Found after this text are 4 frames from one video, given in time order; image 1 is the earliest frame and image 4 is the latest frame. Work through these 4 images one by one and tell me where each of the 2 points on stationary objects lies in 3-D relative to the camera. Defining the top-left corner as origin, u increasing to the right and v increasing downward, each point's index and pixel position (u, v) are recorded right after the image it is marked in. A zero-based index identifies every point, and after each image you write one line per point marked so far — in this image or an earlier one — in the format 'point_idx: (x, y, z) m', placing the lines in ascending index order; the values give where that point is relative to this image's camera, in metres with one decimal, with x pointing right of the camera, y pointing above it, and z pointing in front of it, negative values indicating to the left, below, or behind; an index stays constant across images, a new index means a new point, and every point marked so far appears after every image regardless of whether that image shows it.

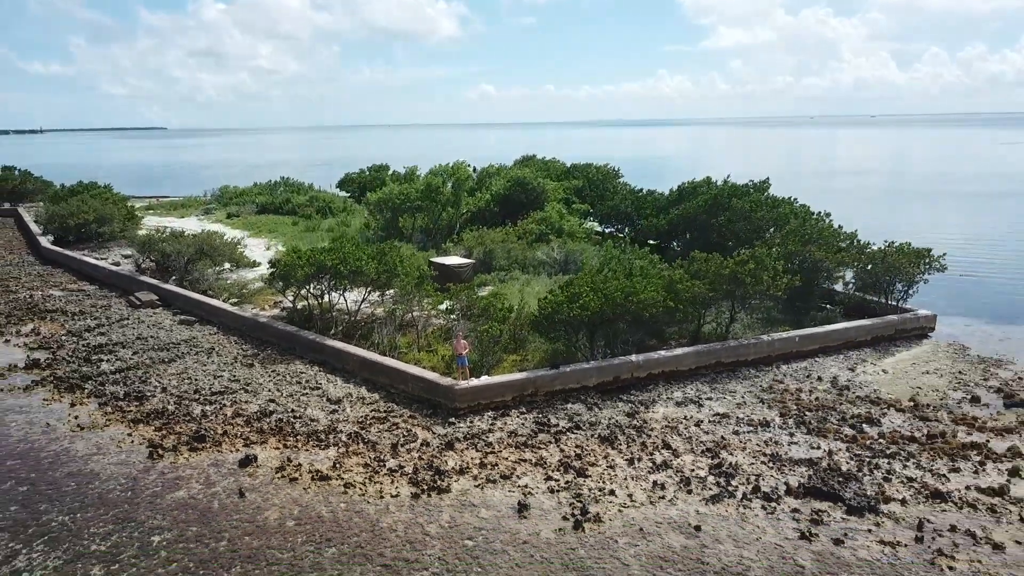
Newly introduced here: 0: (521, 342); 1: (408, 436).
0: (+0.1, -0.7, +10.6) m
1: (-1.1, -1.5, +8.5) m
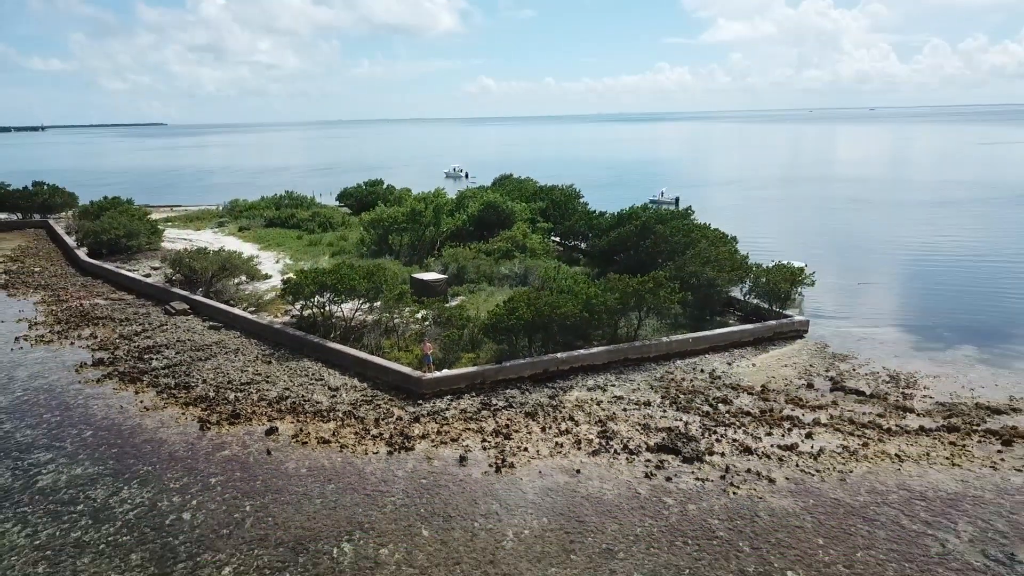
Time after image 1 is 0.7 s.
0: (-0.6, -0.9, +13.8) m
1: (-1.8, -1.7, +11.7) m
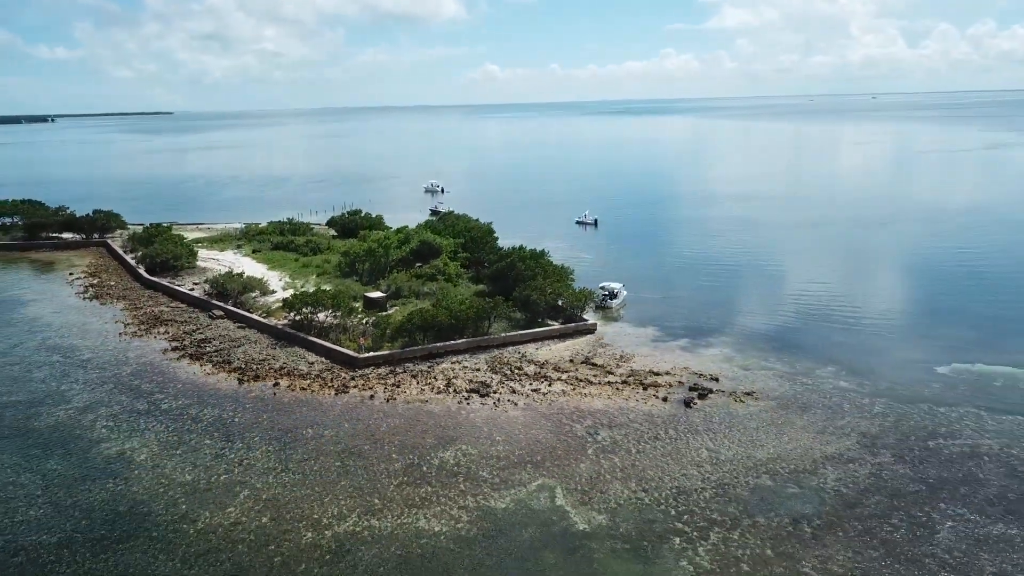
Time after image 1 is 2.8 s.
0: (-3.4, -1.4, +24.0) m
1: (-4.6, -2.3, +22.0) m
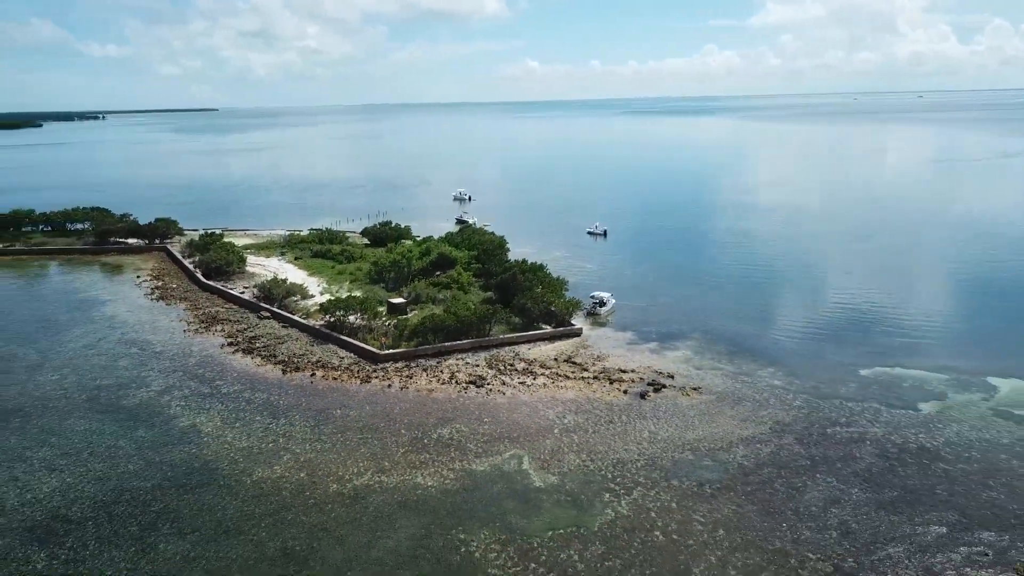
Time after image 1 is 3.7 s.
0: (-3.5, -1.7, +28.8) m
1: (-4.8, -2.6, +26.8) m
